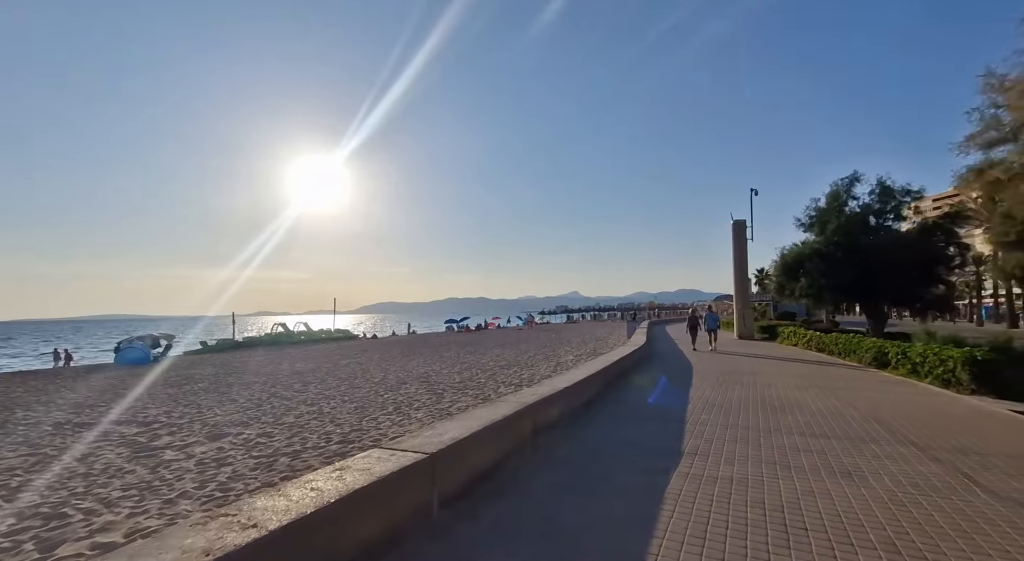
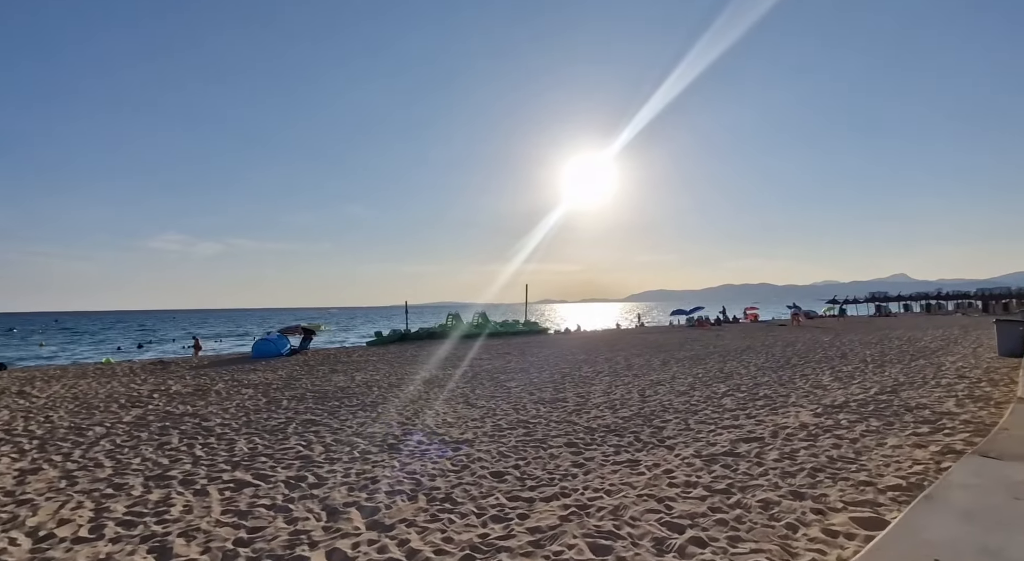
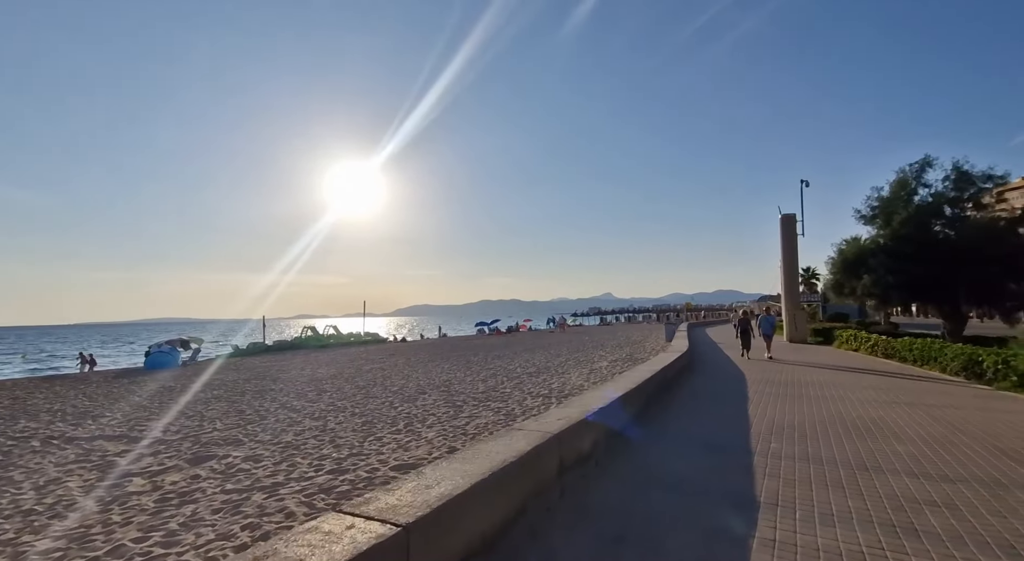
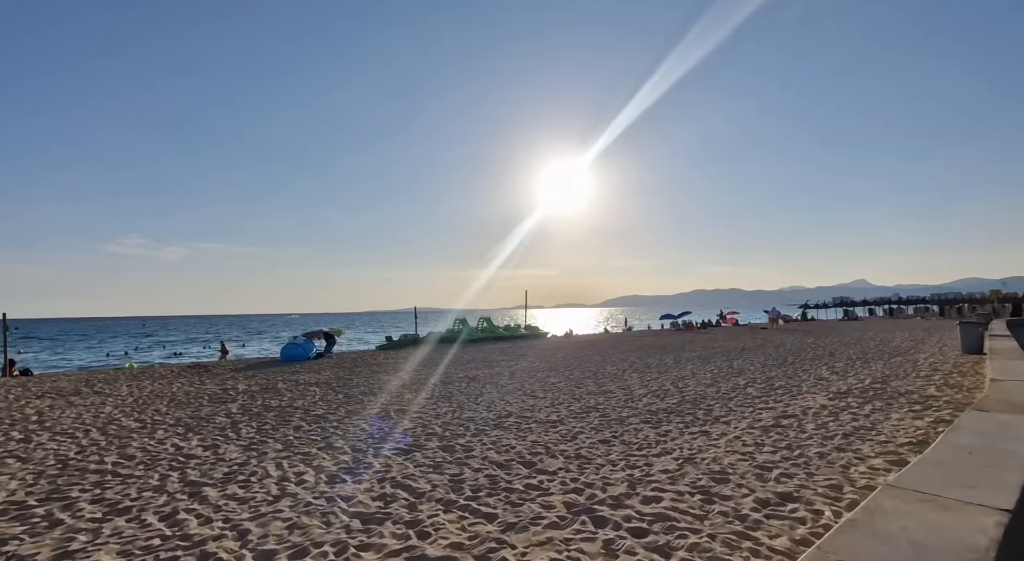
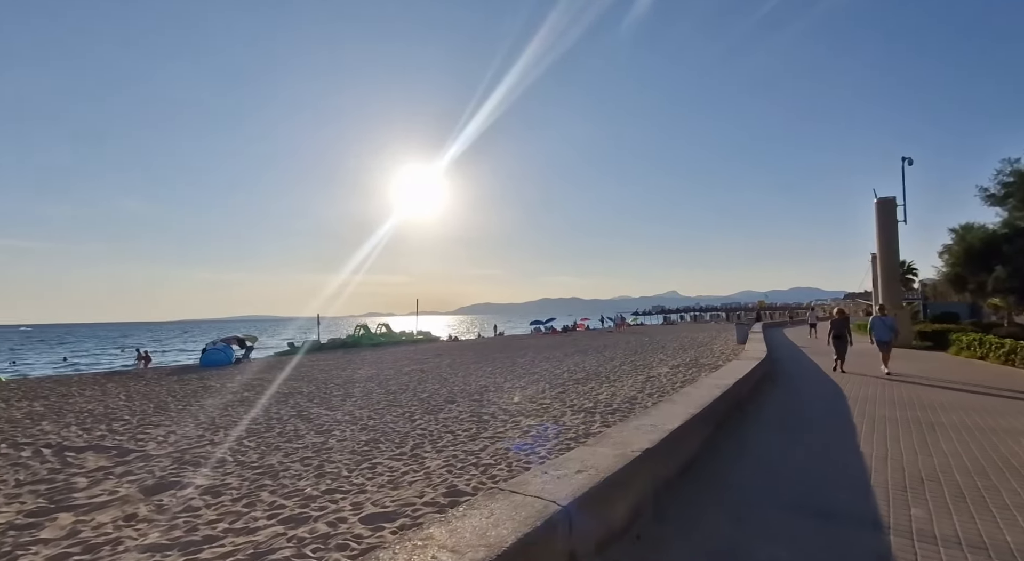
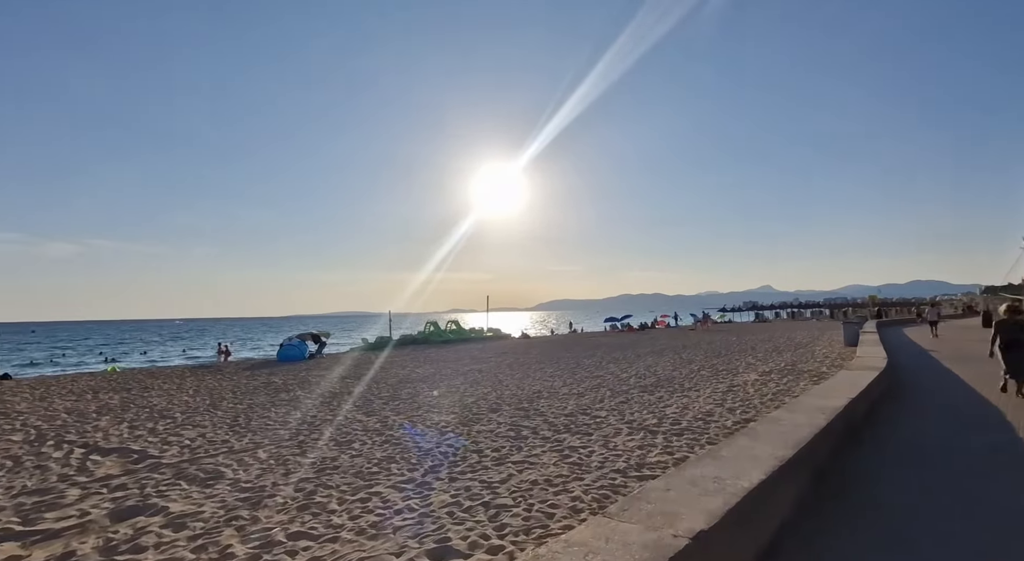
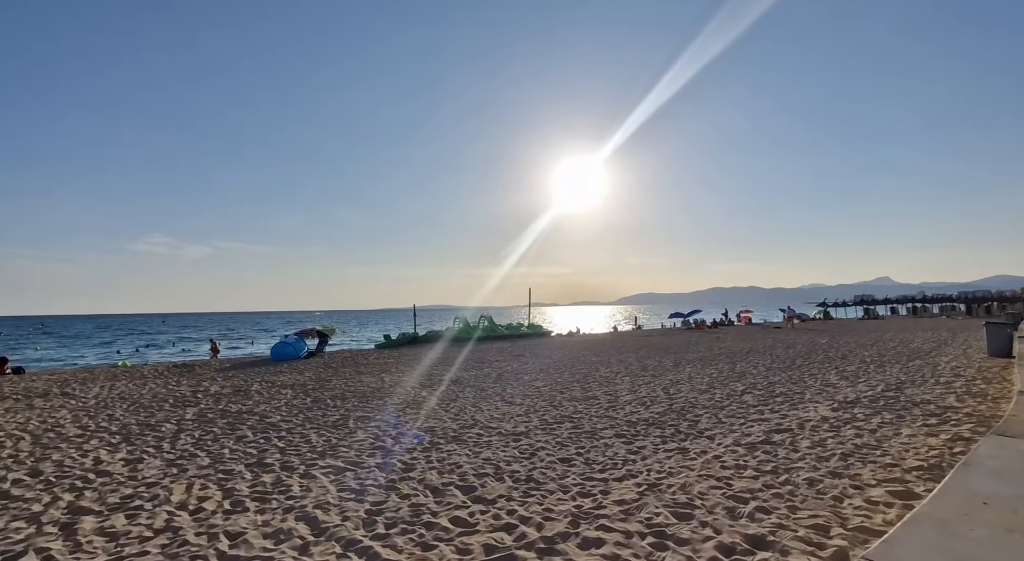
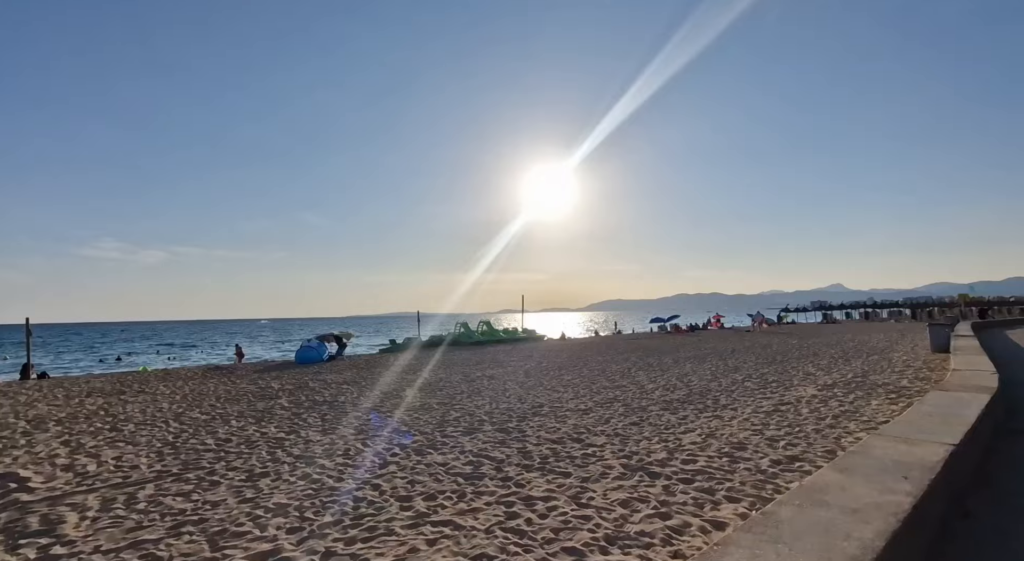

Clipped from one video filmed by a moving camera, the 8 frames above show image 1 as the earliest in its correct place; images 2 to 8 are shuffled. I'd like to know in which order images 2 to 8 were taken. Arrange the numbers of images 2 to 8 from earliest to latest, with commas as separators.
3, 5, 6, 8, 4, 7, 2
